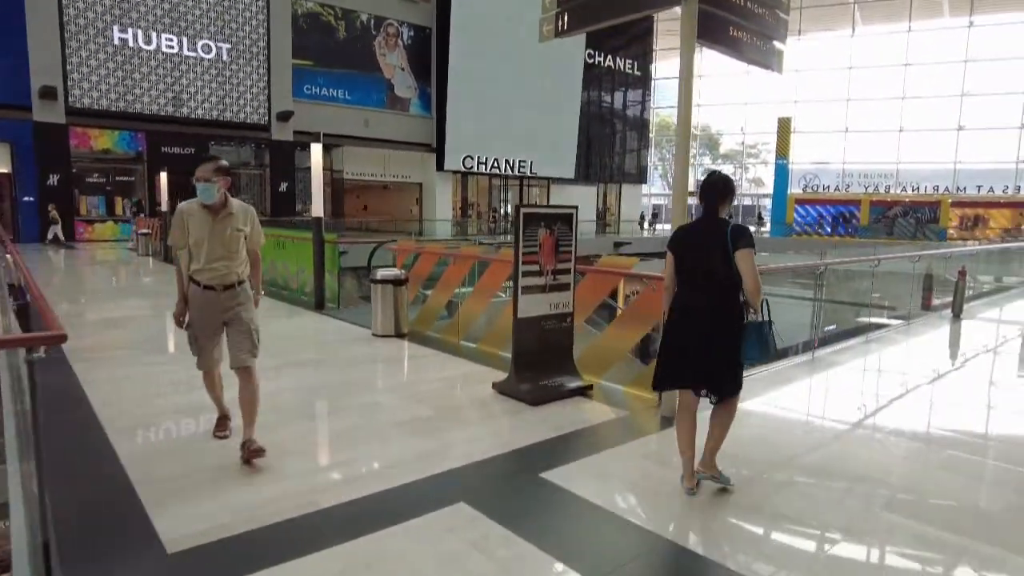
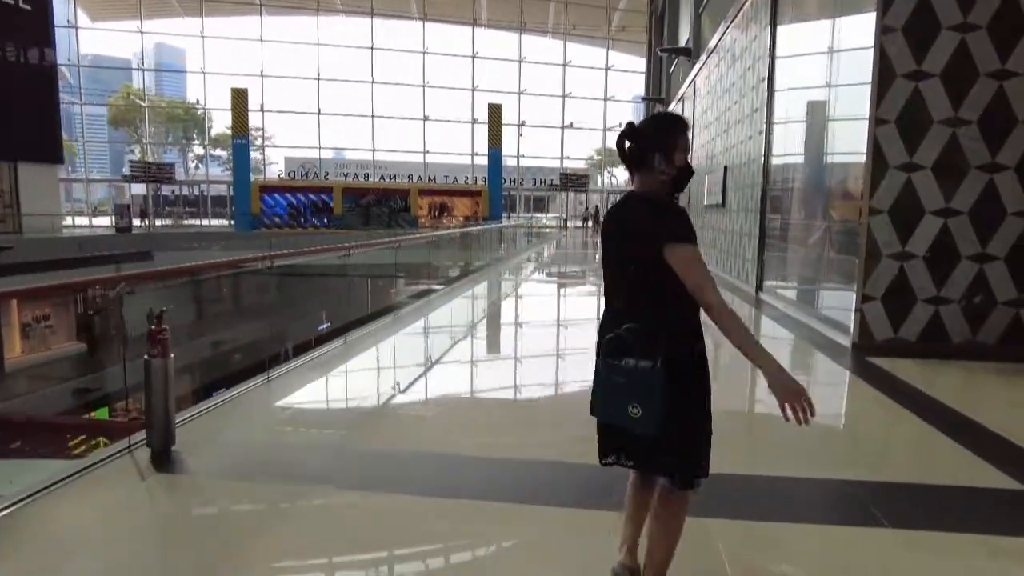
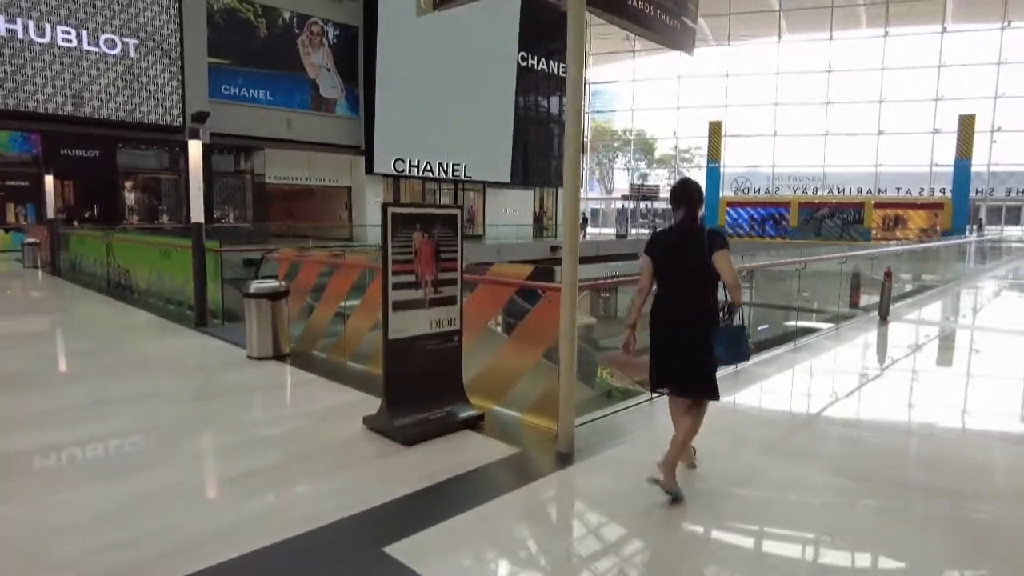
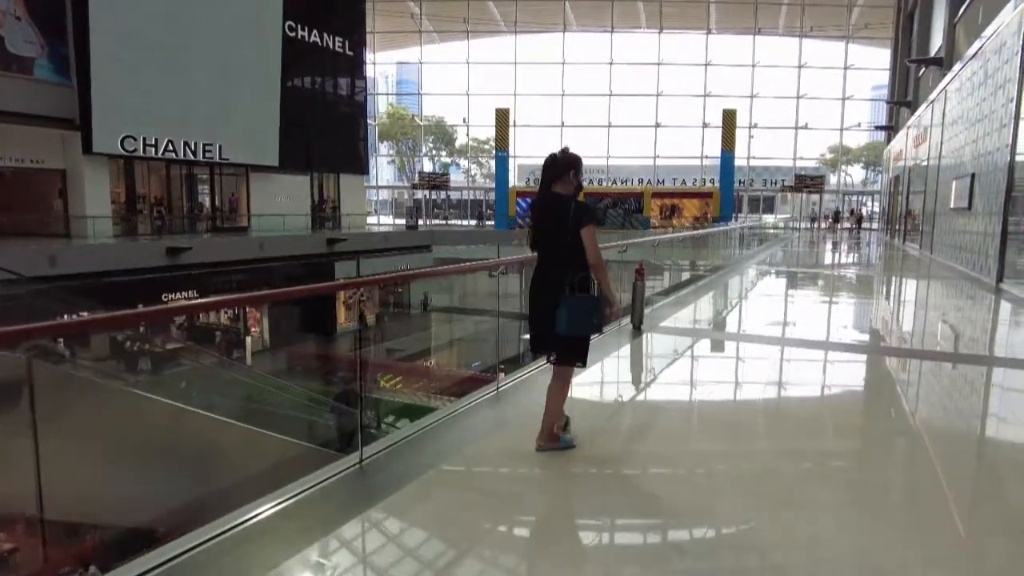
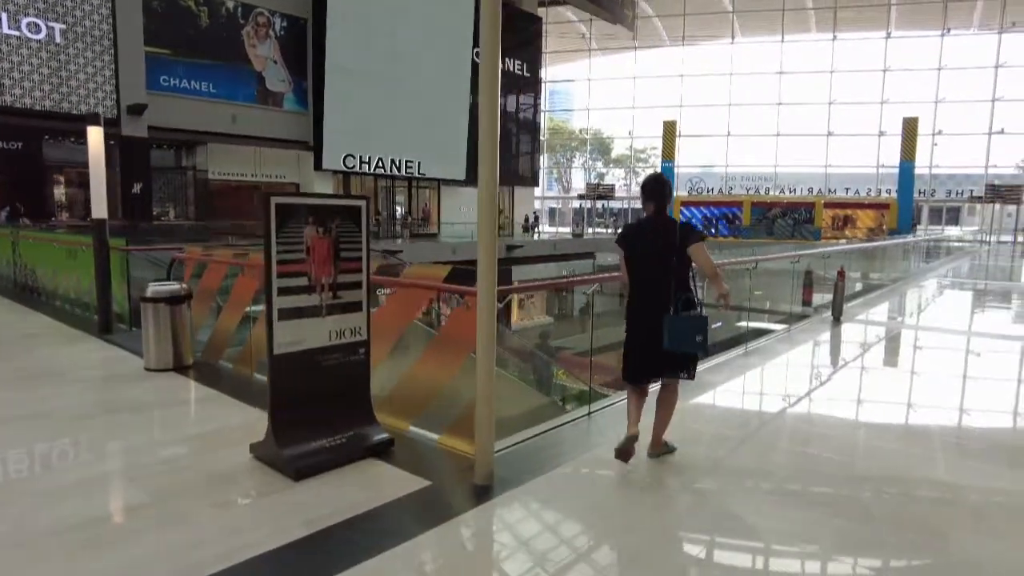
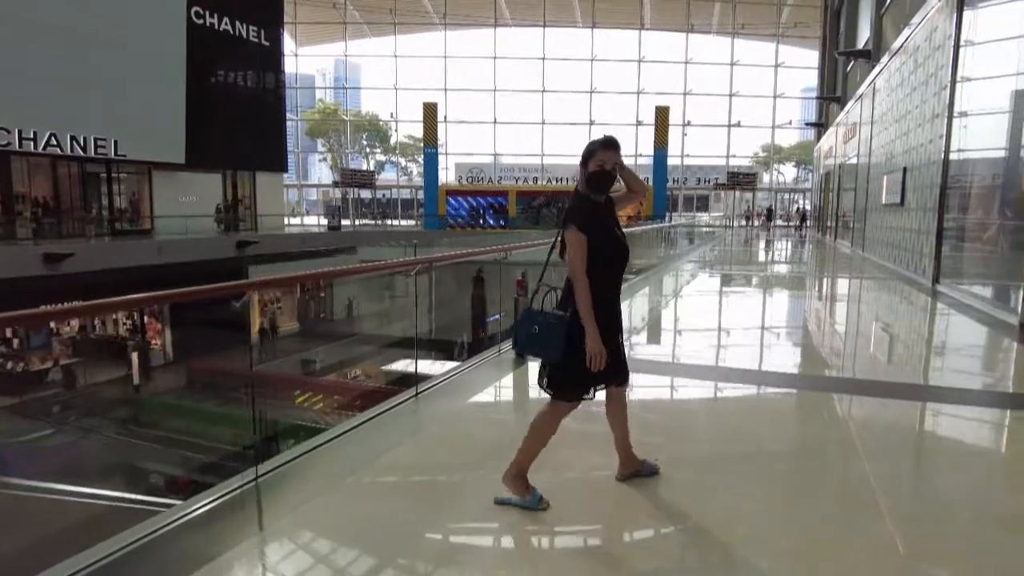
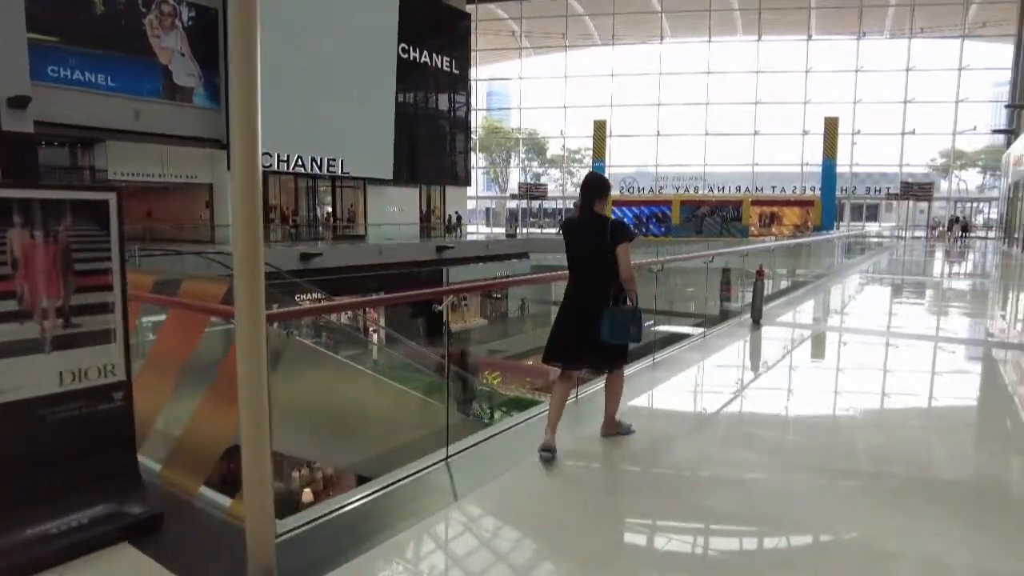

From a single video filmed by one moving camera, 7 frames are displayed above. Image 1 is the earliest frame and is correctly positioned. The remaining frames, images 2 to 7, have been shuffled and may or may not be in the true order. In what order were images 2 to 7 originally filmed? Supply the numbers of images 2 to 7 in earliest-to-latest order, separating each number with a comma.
3, 5, 7, 4, 6, 2
